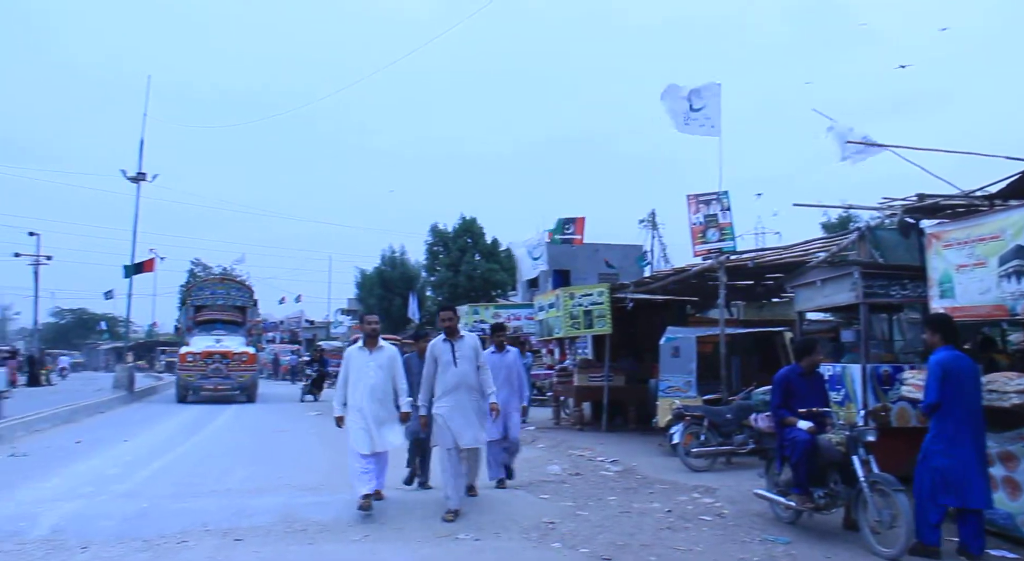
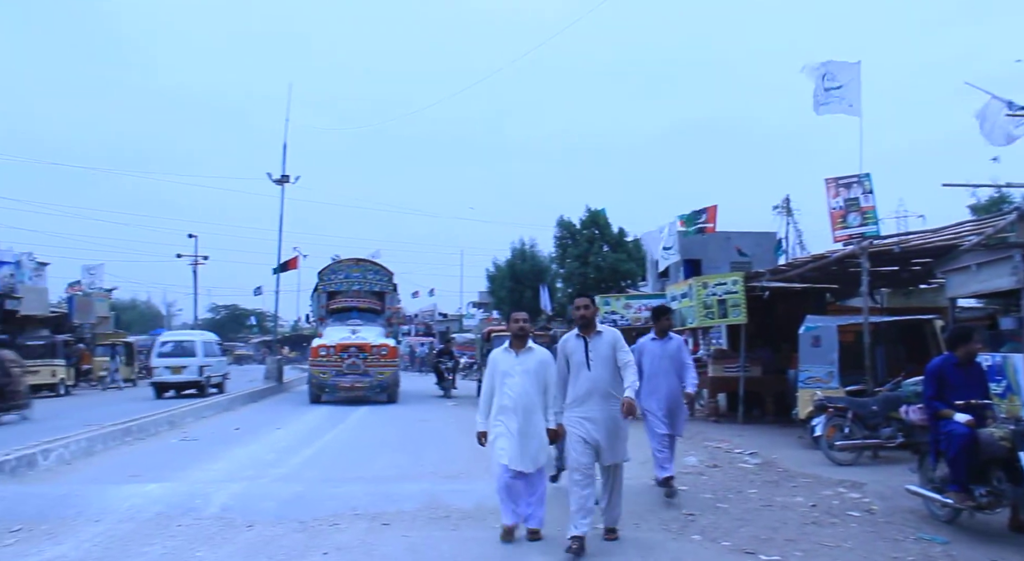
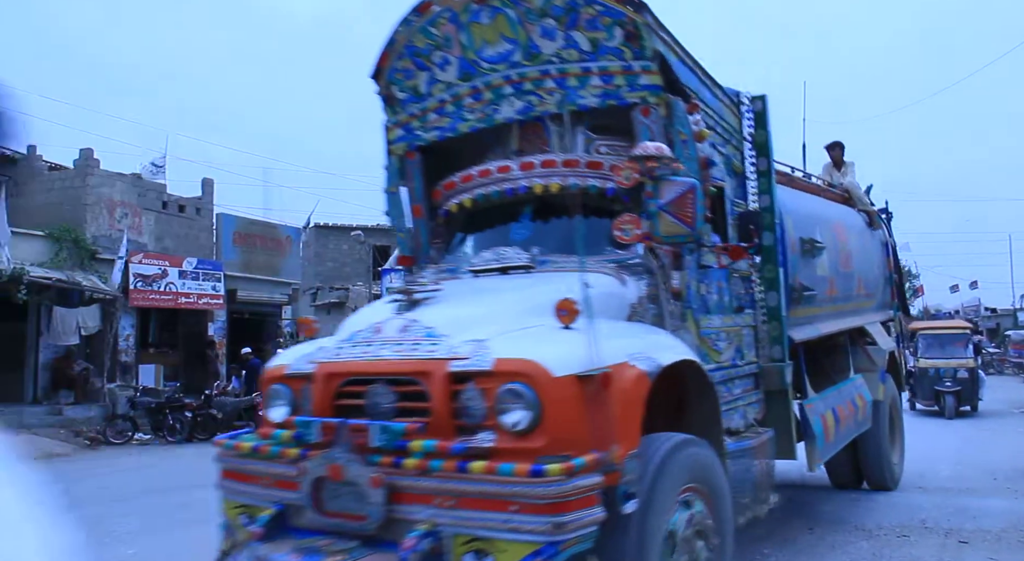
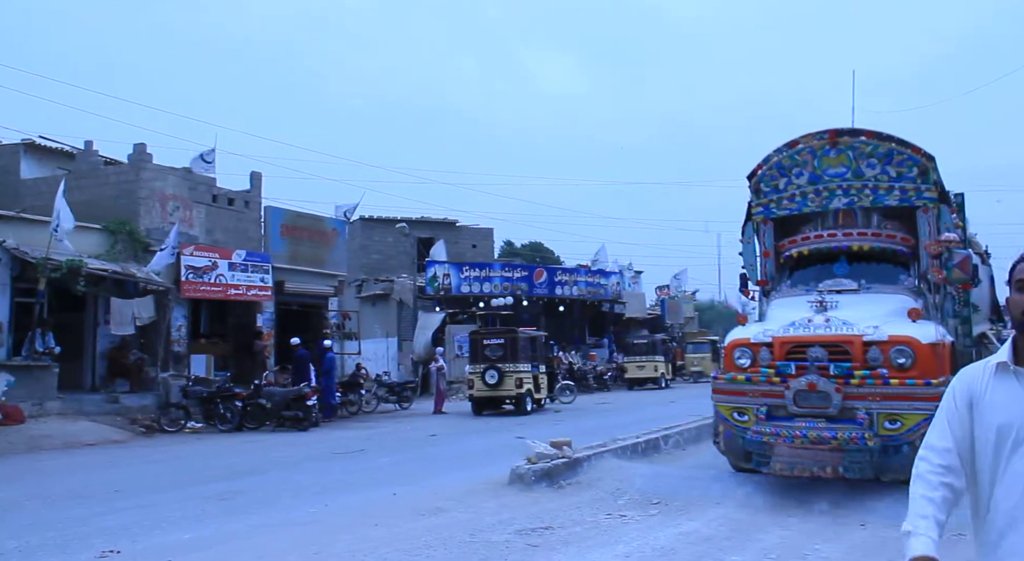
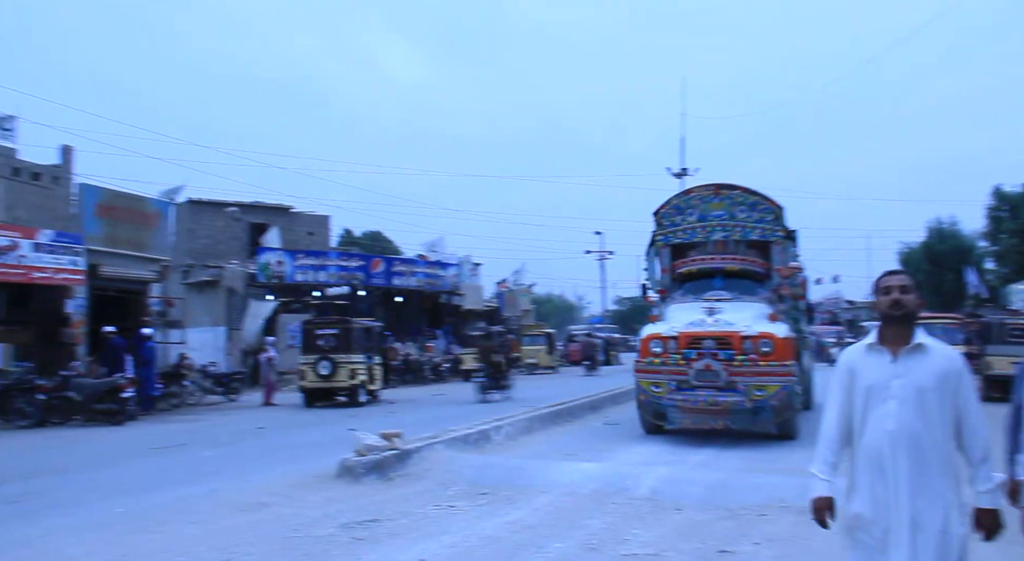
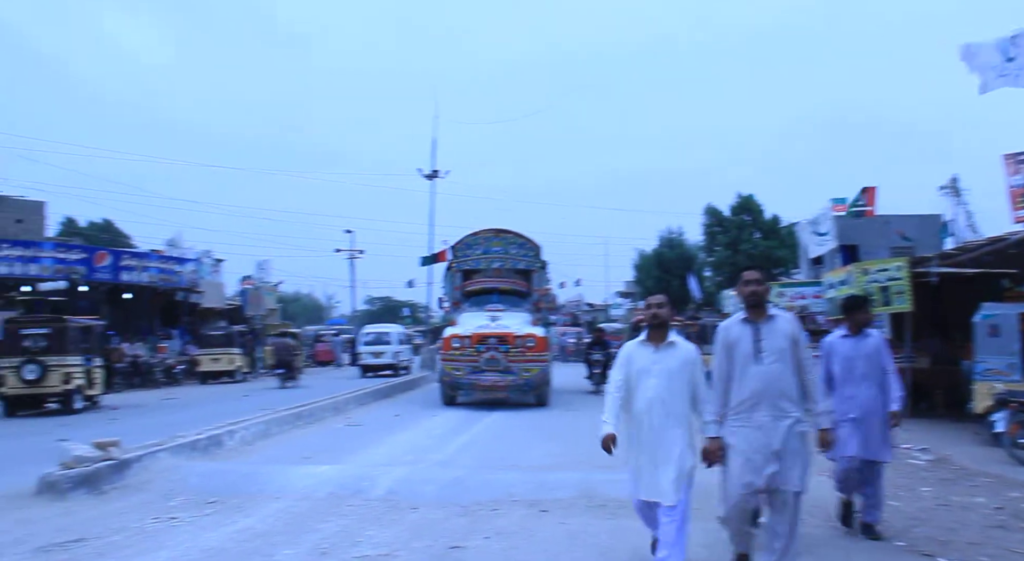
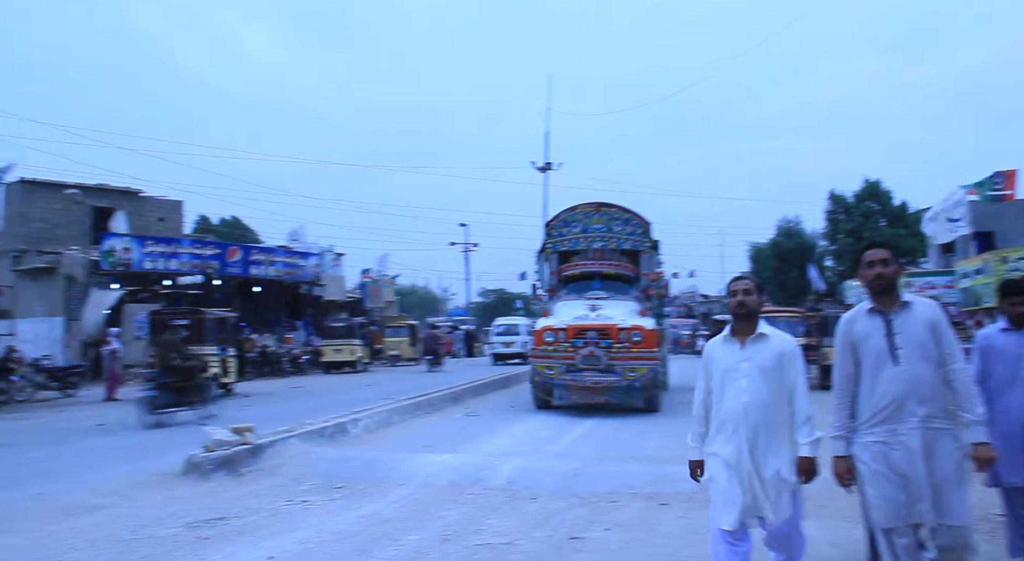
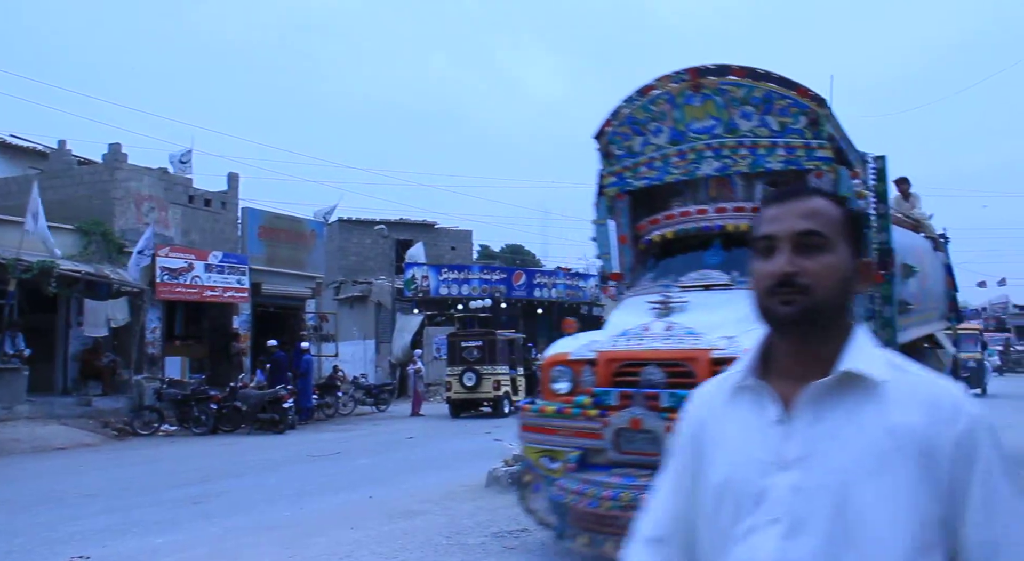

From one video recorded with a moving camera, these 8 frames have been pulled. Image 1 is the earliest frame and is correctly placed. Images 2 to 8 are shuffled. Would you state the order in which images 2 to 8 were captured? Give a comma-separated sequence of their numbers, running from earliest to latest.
2, 6, 7, 5, 4, 8, 3
